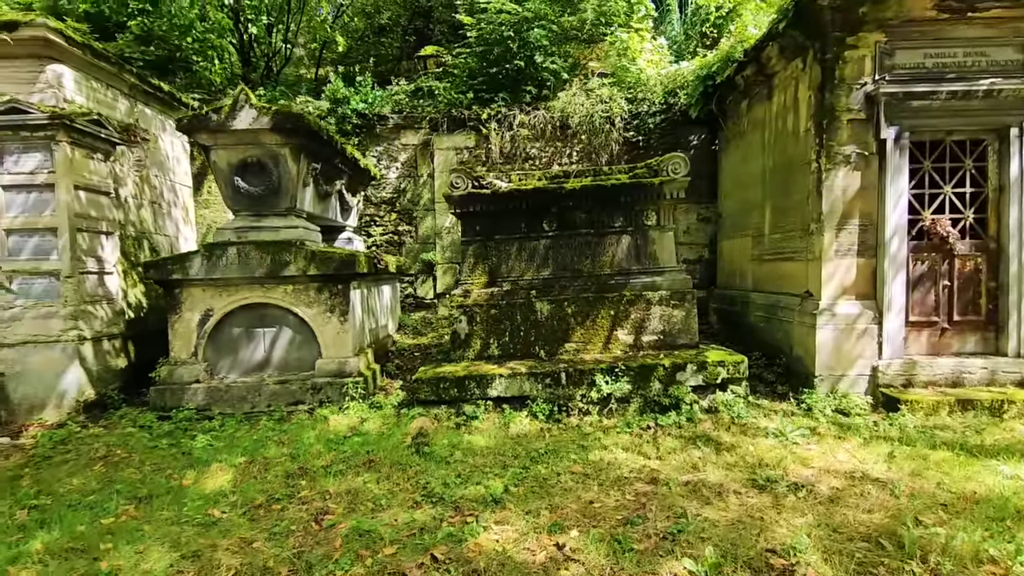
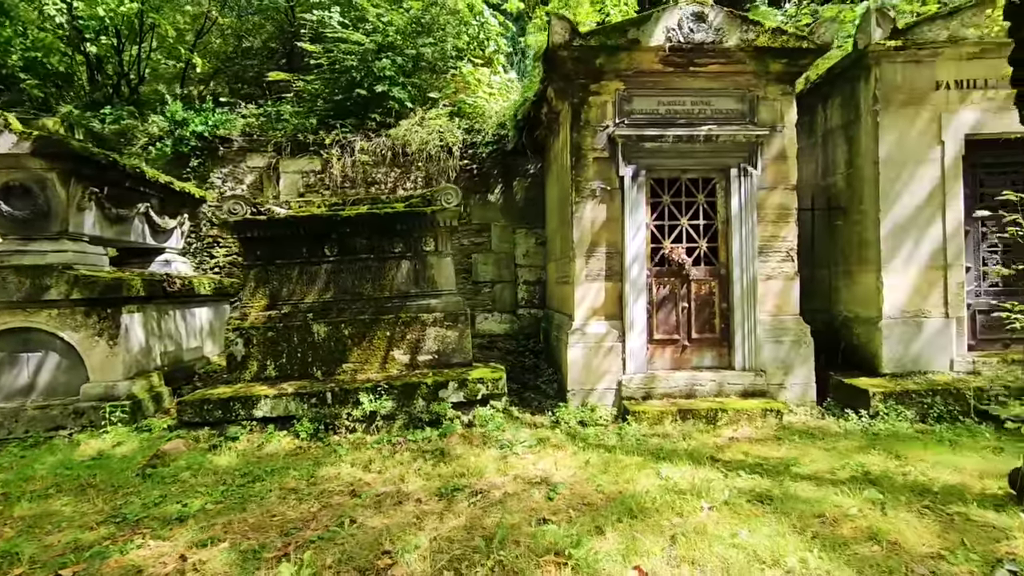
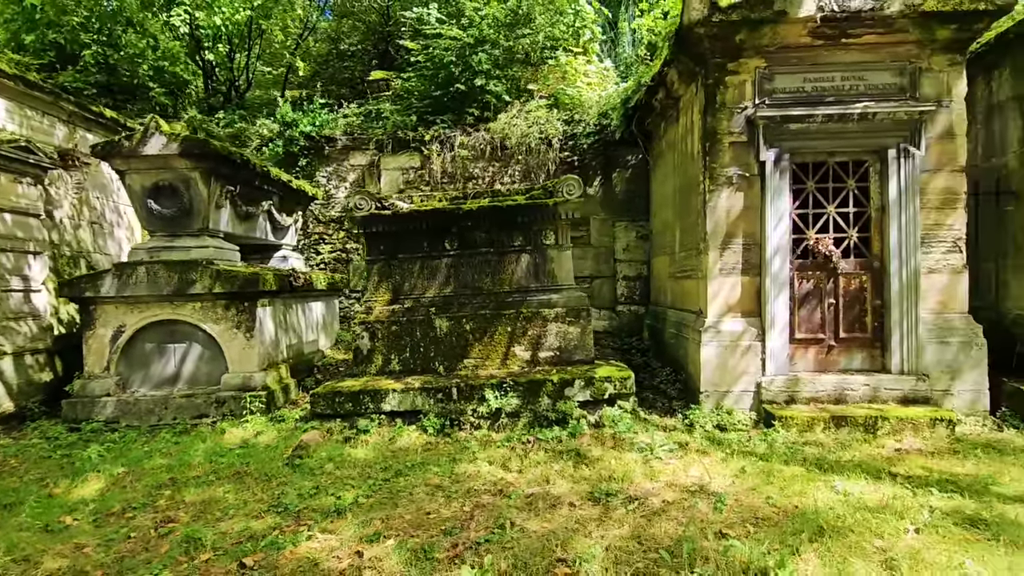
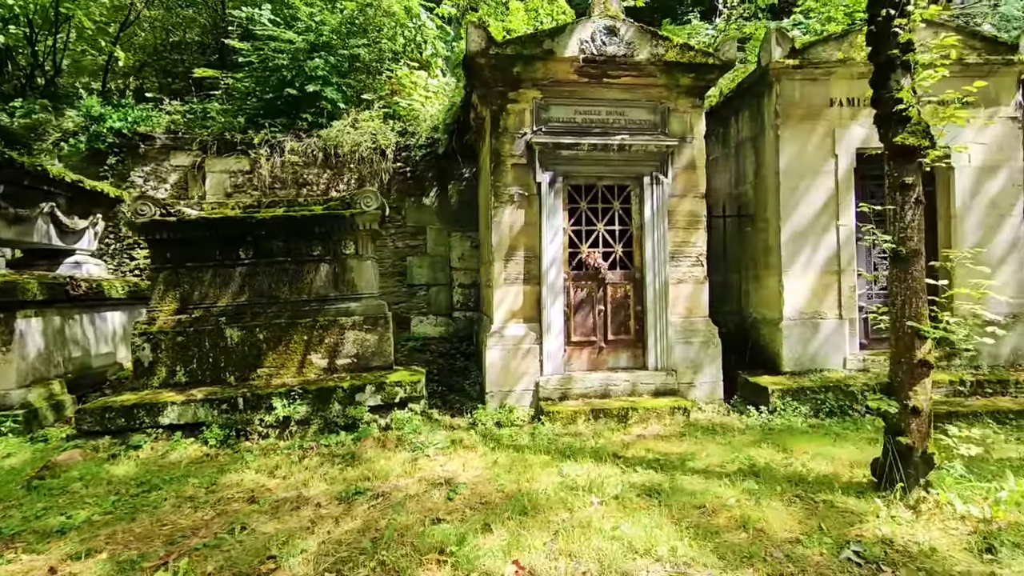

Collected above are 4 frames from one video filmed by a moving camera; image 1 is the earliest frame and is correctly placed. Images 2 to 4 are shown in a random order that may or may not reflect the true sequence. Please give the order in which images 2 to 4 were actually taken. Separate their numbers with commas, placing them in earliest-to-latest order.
3, 2, 4
